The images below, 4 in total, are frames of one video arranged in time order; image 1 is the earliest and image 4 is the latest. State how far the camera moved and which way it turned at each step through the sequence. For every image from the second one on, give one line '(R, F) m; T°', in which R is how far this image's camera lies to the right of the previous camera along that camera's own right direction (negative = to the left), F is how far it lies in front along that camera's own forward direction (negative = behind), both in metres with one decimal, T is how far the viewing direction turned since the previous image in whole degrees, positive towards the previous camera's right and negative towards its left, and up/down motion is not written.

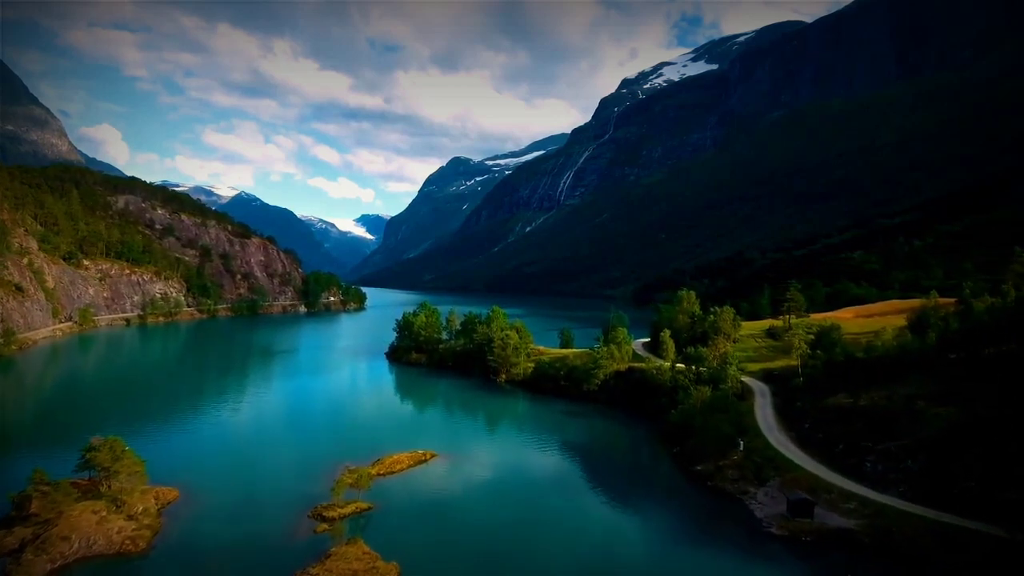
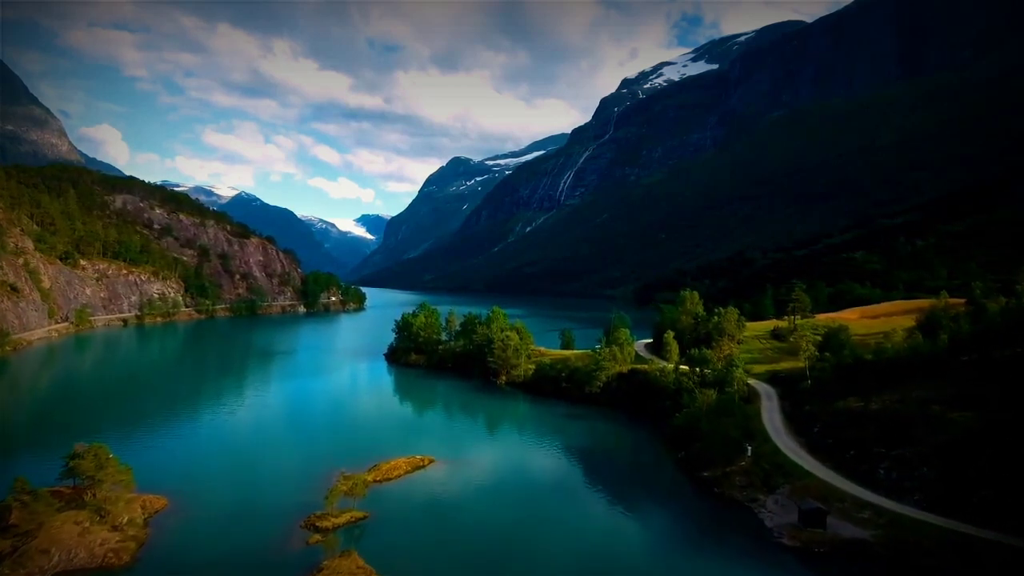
(0.0, +1.2) m; 0°
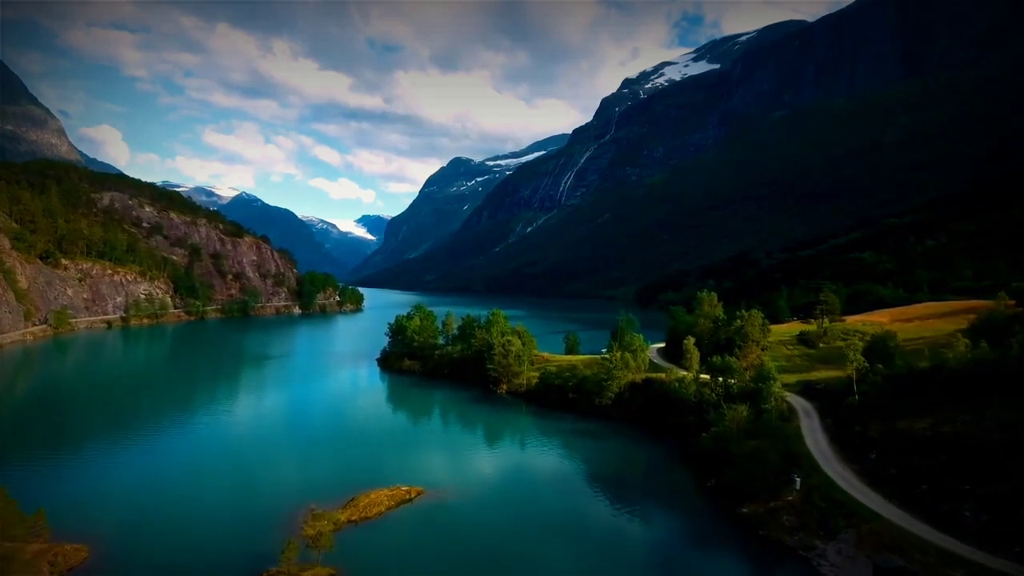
(-0.1, +6.3) m; 0°
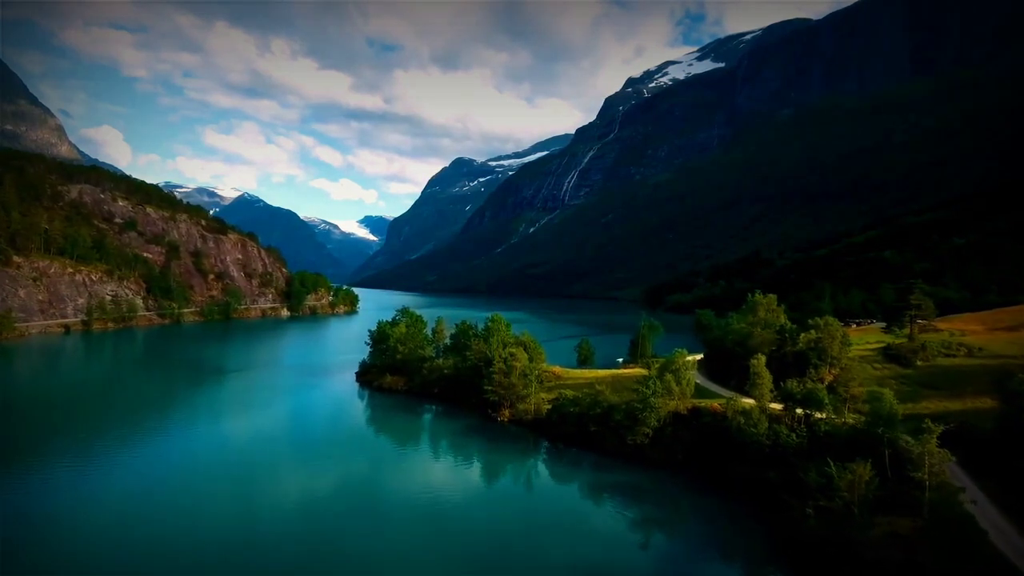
(-0.2, +14.5) m; 0°
